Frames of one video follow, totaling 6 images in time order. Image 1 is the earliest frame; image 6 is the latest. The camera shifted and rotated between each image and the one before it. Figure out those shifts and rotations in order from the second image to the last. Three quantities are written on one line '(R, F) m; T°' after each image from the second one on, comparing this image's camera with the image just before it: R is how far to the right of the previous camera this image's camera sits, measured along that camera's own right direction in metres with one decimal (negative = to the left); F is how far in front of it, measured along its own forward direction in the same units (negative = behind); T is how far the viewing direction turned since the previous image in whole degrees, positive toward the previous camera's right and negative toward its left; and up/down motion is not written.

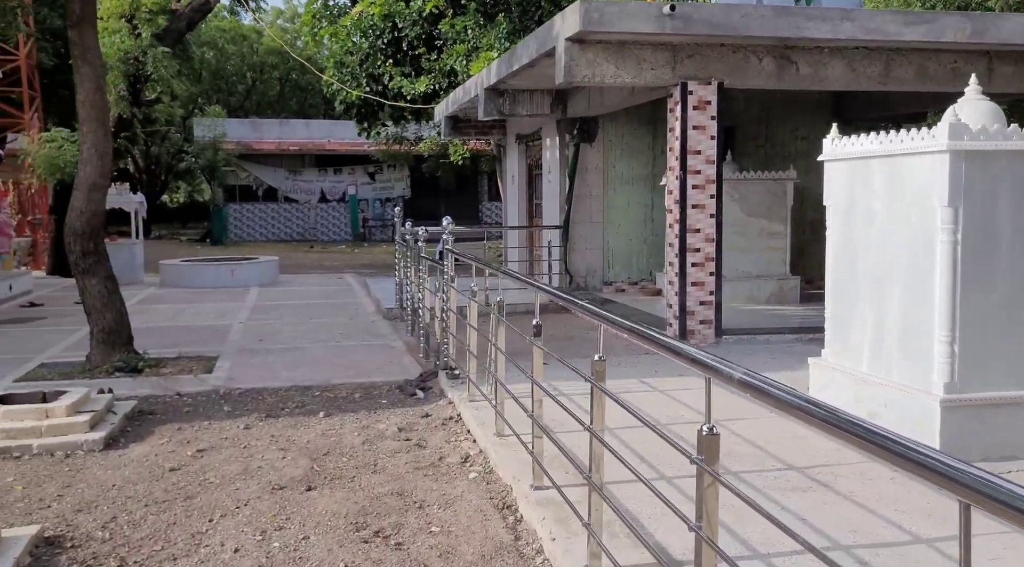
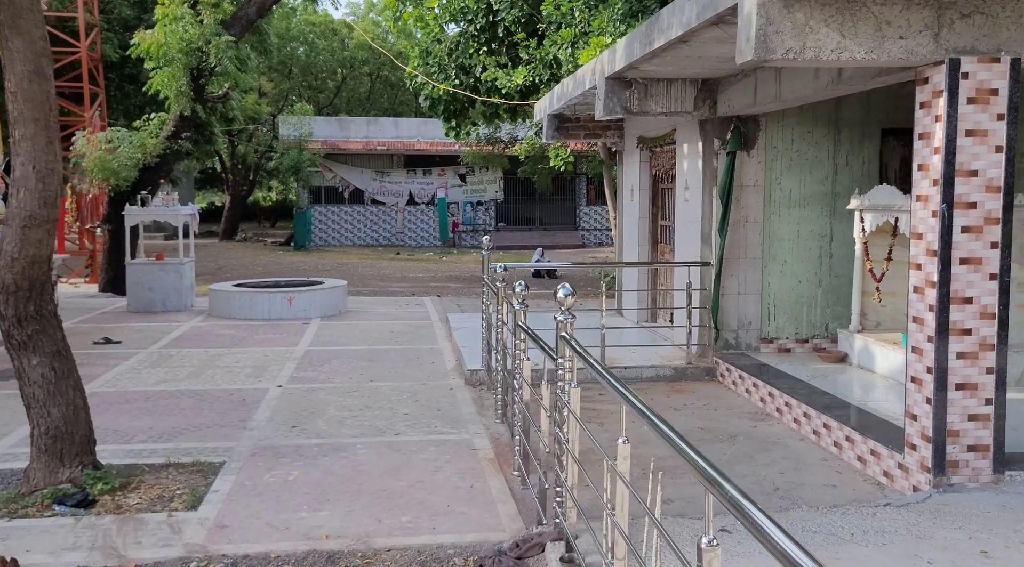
(-0.3, +2.7) m; -5°
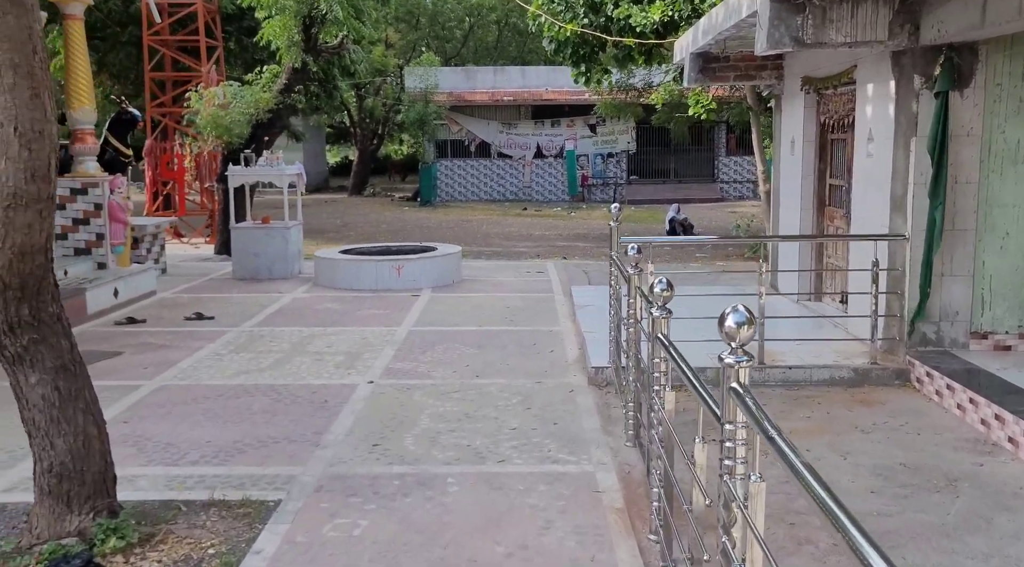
(0.0, +1.4) m; -8°
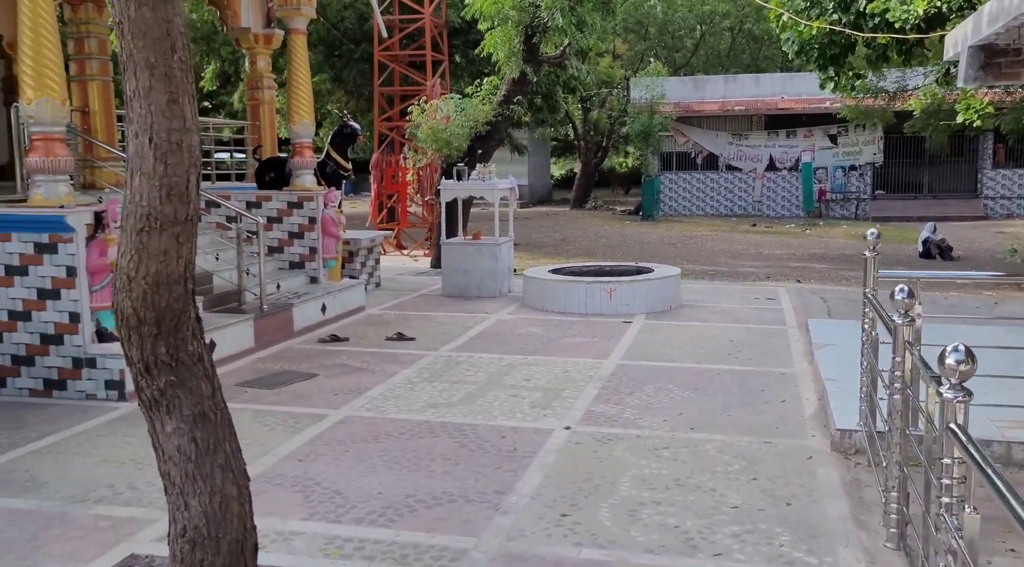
(0.0, +0.9) m; -13°
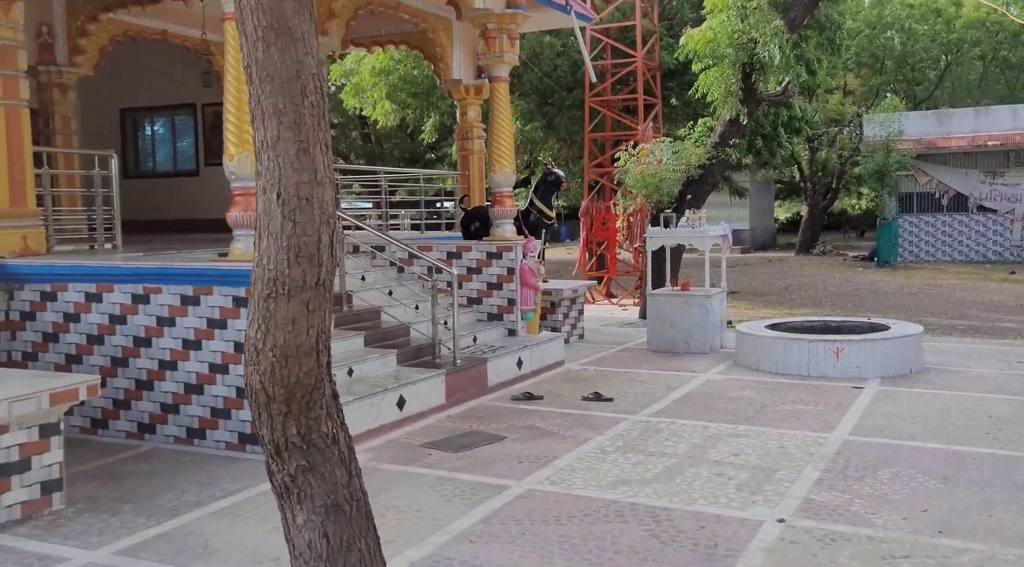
(+0.1, +0.7) m; -13°
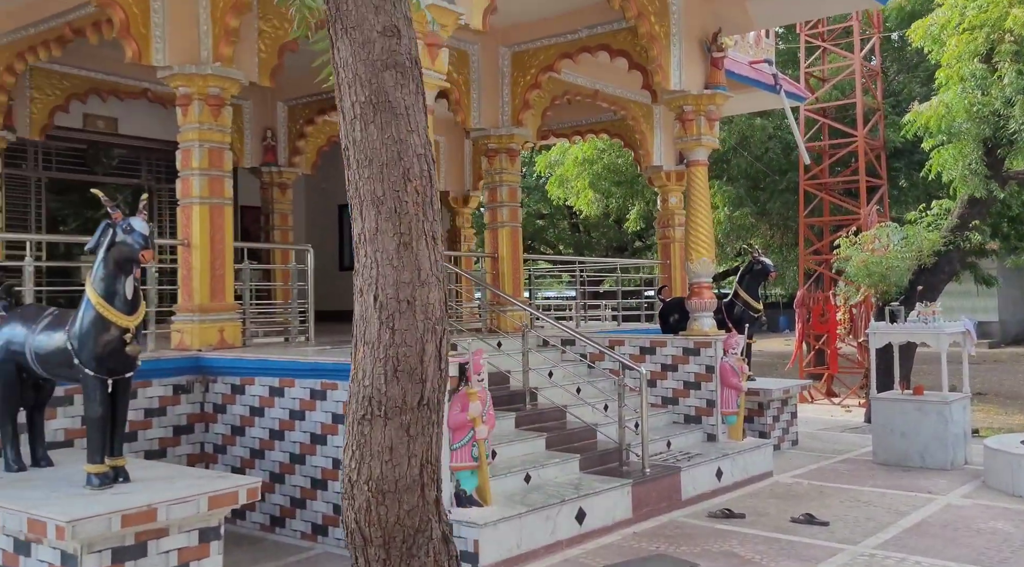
(+0.2, +0.6) m; -13°
